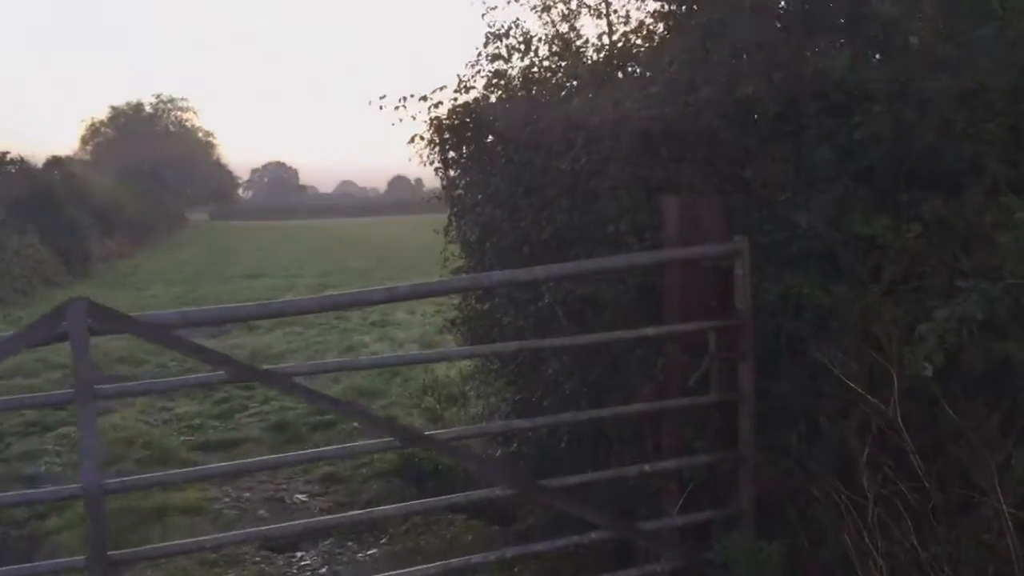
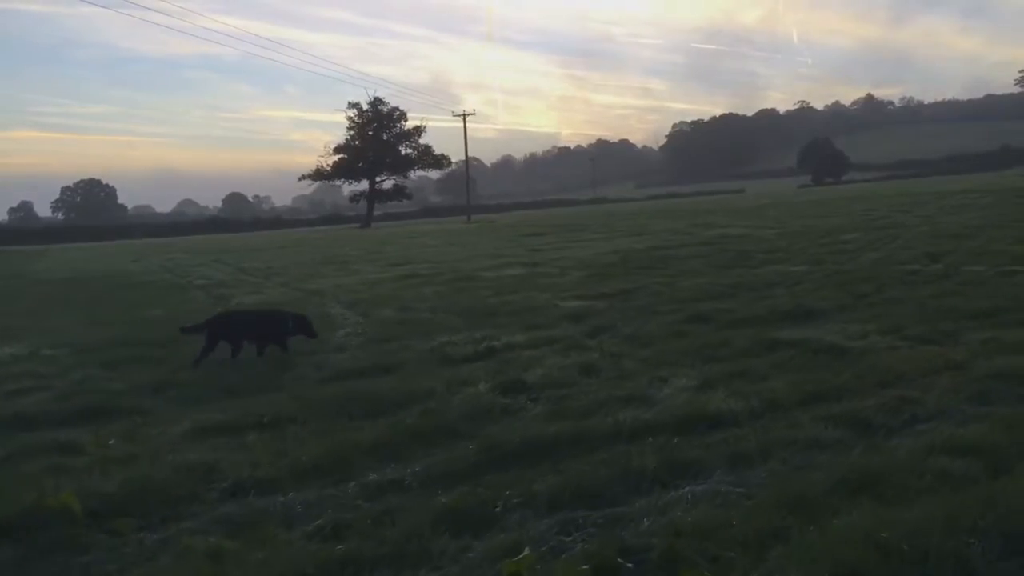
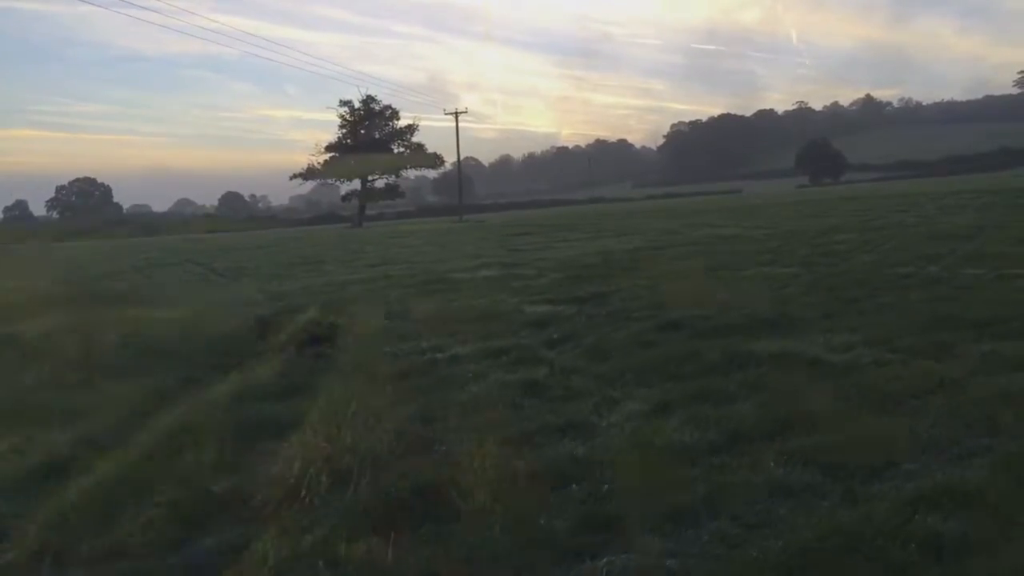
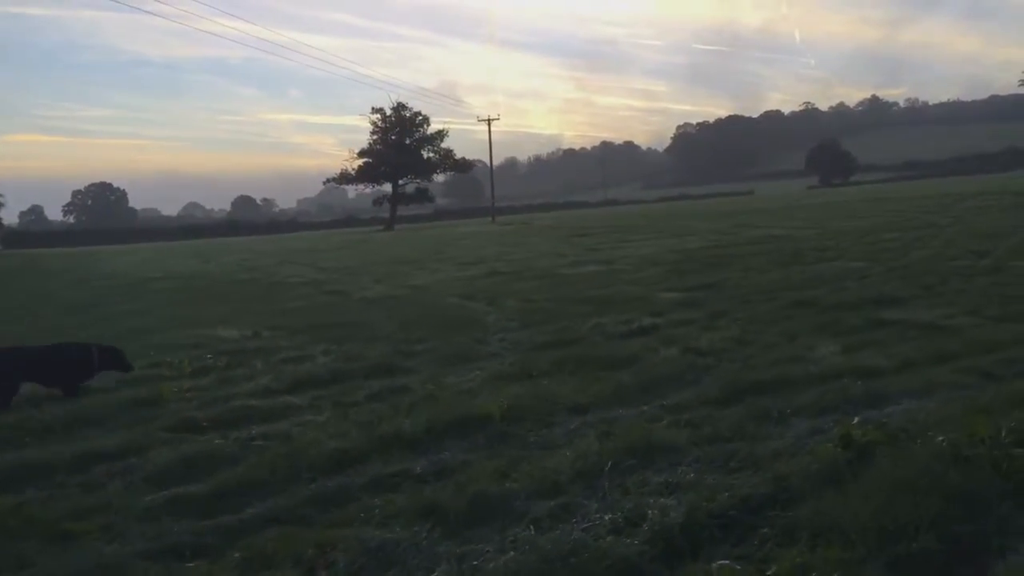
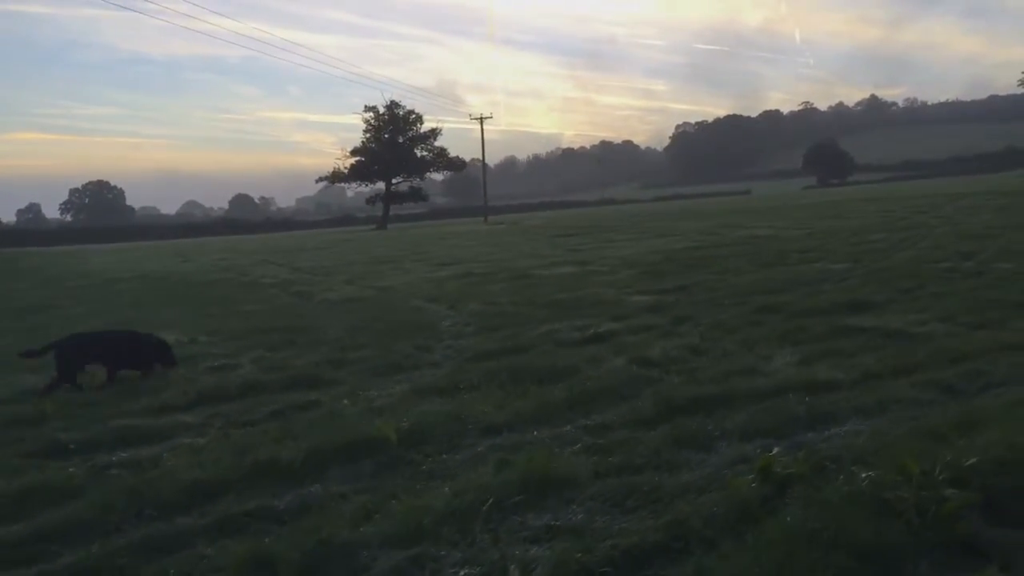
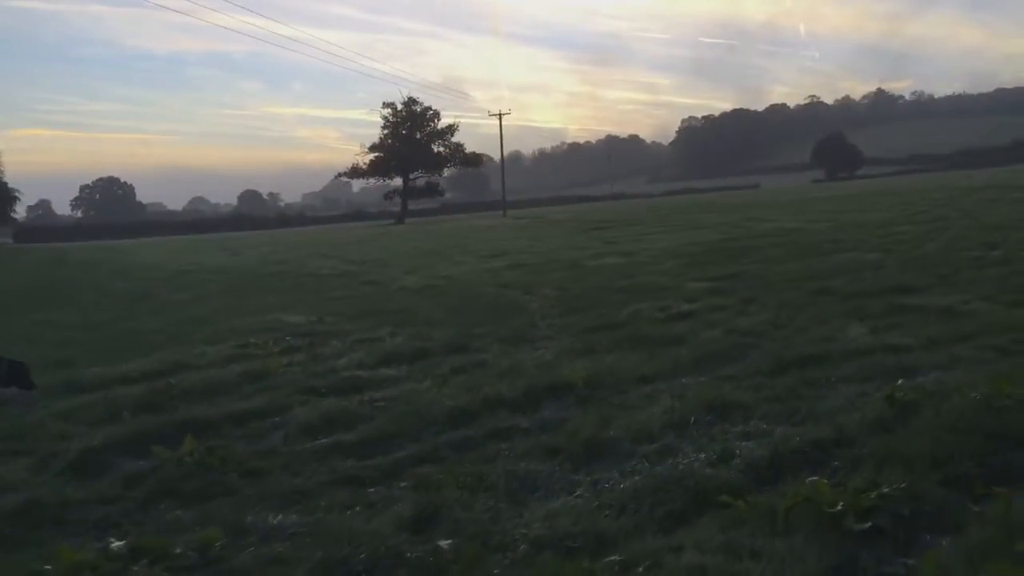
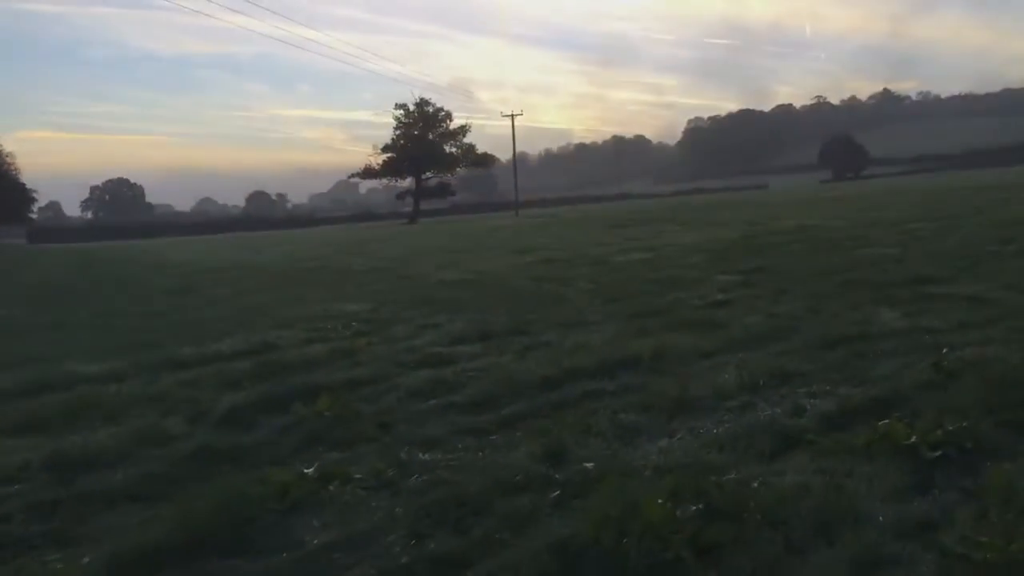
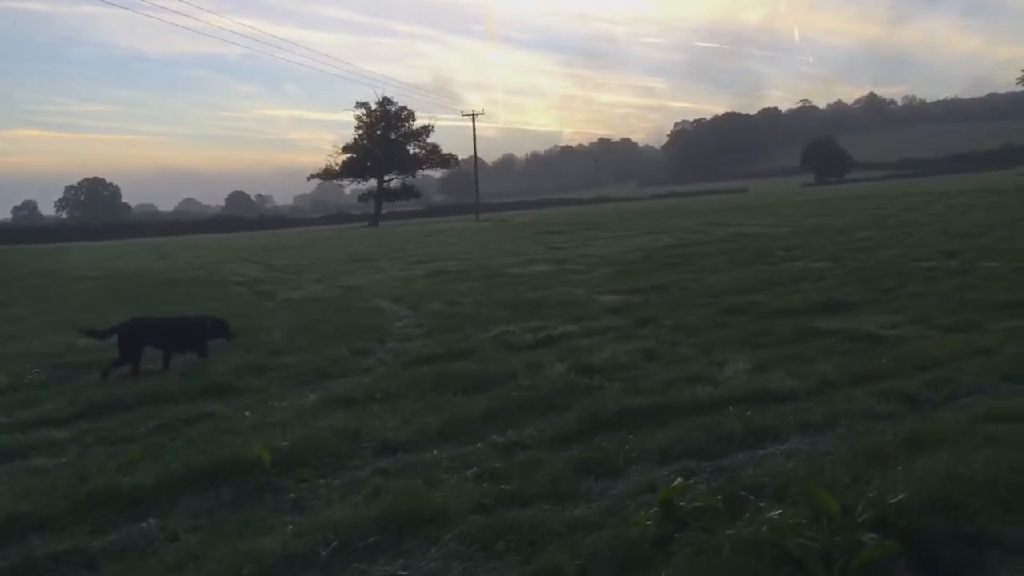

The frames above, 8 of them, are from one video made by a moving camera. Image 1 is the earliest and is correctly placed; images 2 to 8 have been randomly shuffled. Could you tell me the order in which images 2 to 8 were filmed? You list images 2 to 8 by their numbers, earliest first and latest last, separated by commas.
7, 6, 4, 5, 8, 2, 3
